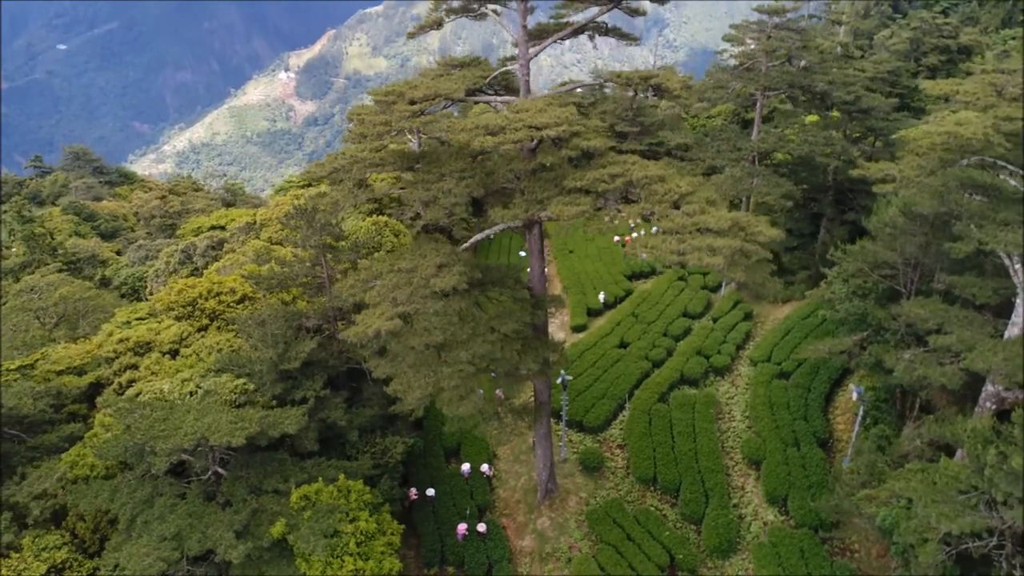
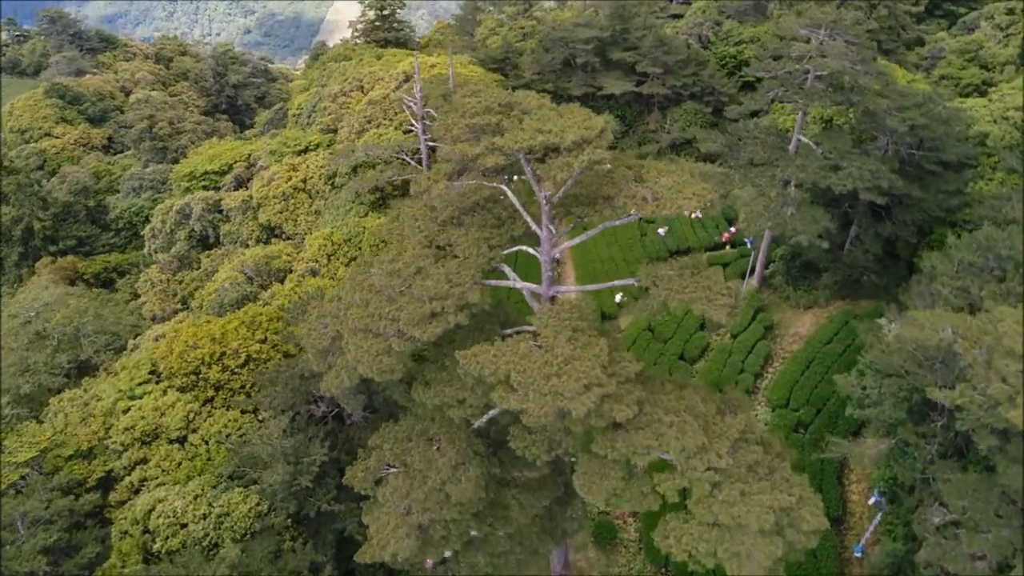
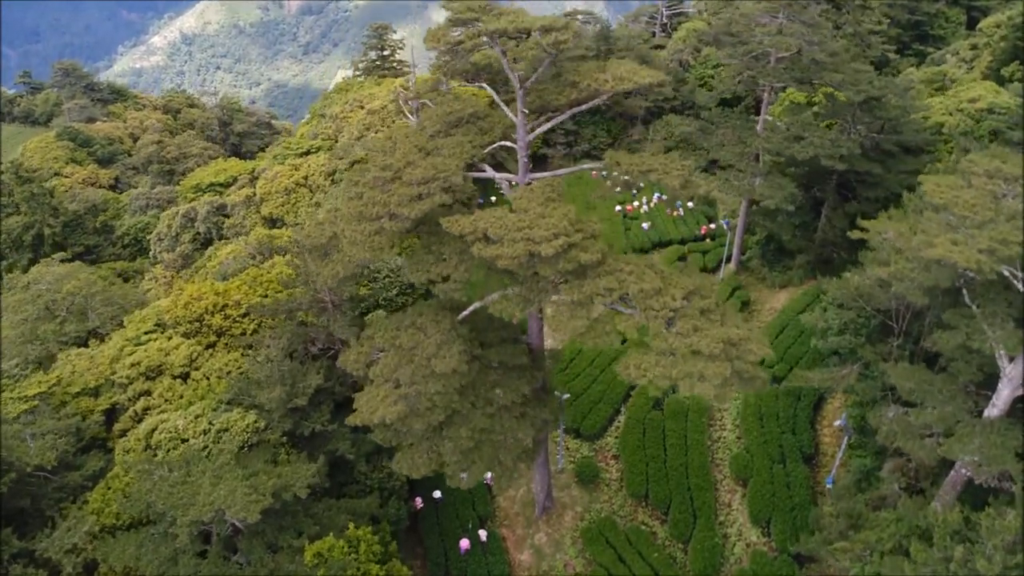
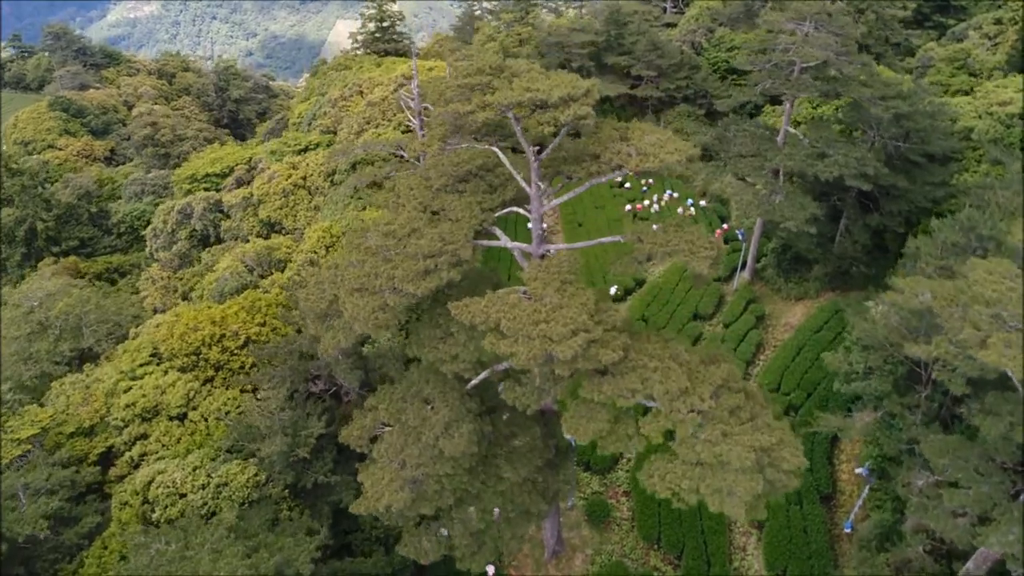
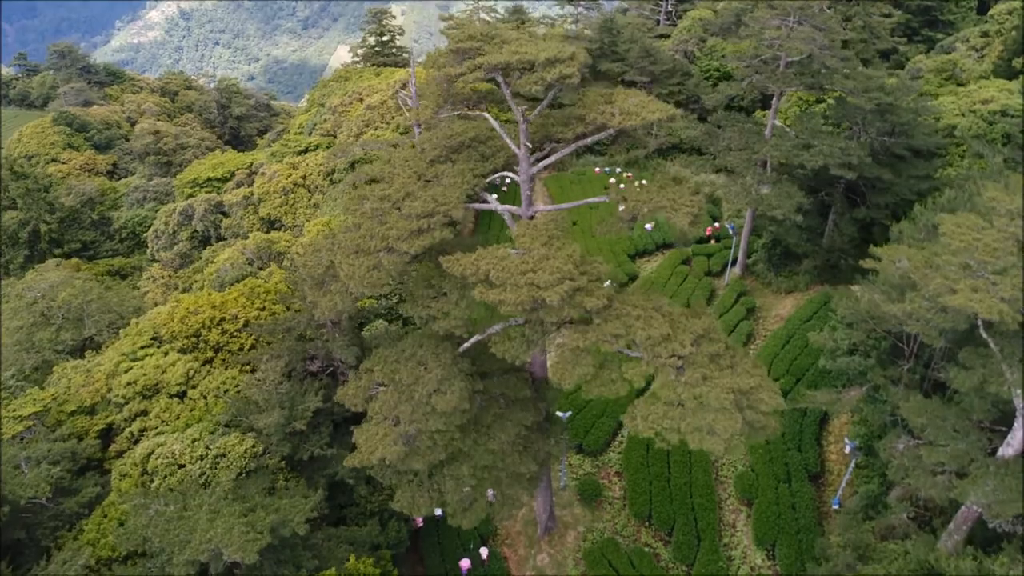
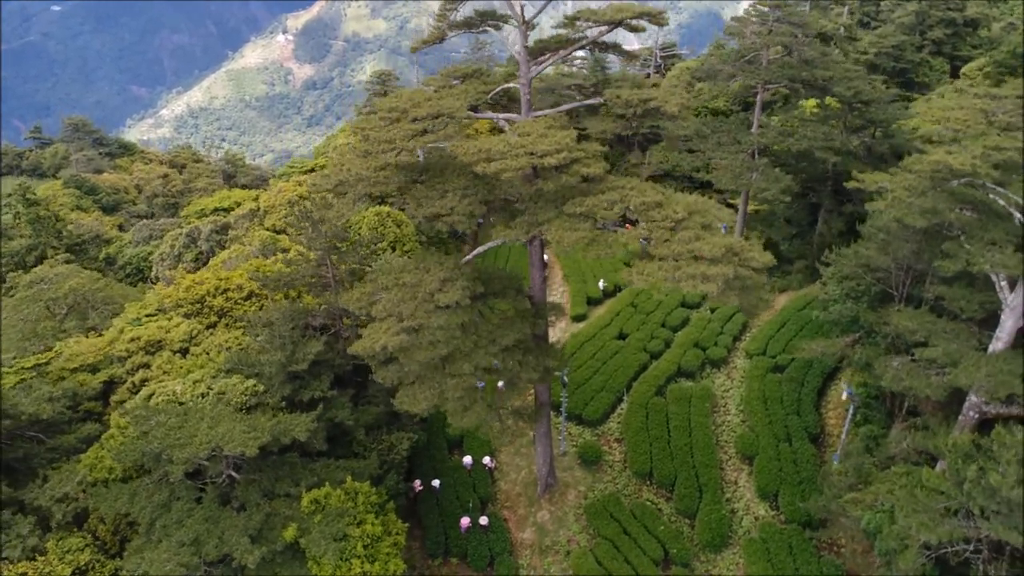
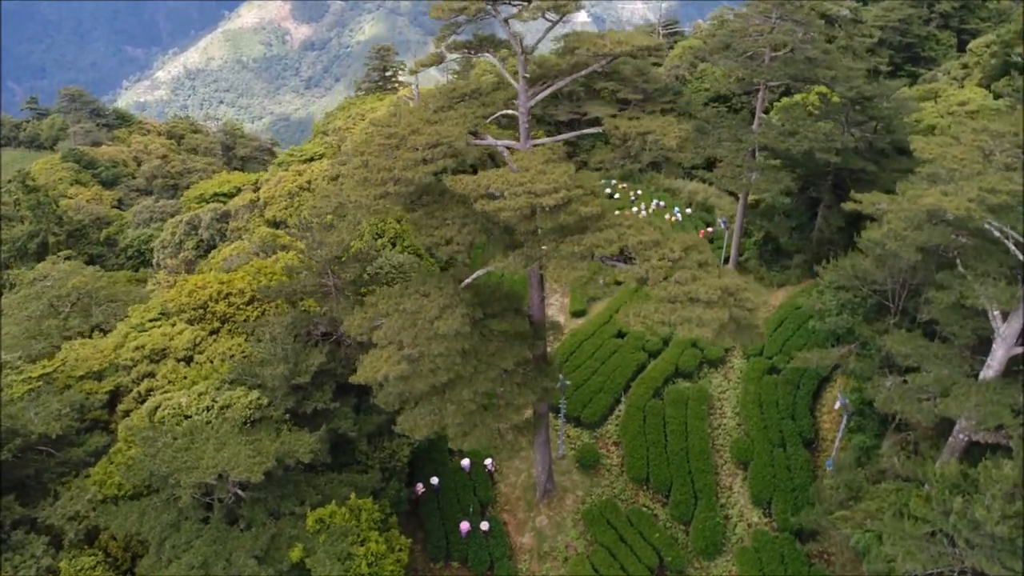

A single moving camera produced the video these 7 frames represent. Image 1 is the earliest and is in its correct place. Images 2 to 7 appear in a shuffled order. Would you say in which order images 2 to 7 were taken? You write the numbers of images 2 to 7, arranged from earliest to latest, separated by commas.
6, 7, 3, 5, 4, 2
